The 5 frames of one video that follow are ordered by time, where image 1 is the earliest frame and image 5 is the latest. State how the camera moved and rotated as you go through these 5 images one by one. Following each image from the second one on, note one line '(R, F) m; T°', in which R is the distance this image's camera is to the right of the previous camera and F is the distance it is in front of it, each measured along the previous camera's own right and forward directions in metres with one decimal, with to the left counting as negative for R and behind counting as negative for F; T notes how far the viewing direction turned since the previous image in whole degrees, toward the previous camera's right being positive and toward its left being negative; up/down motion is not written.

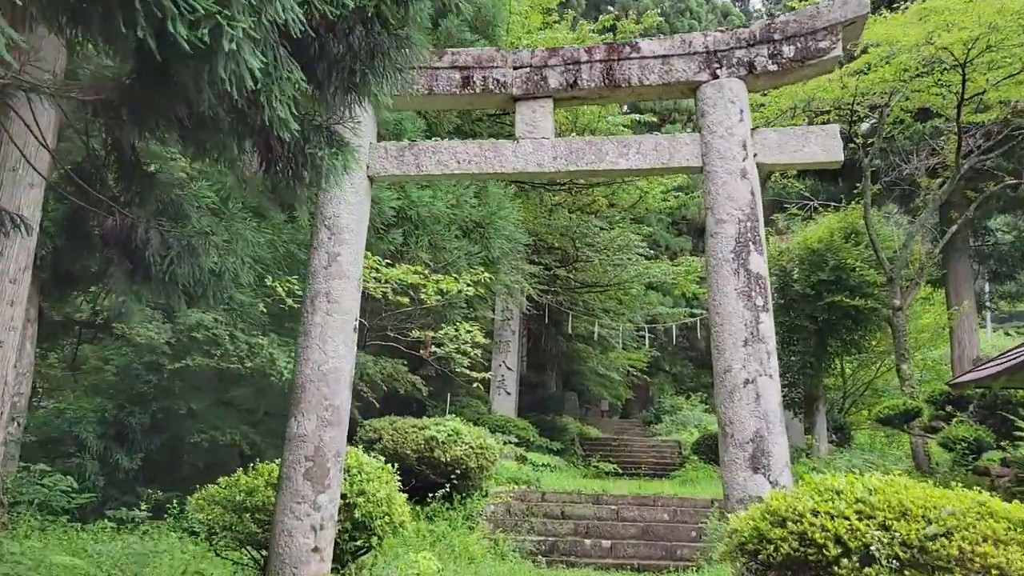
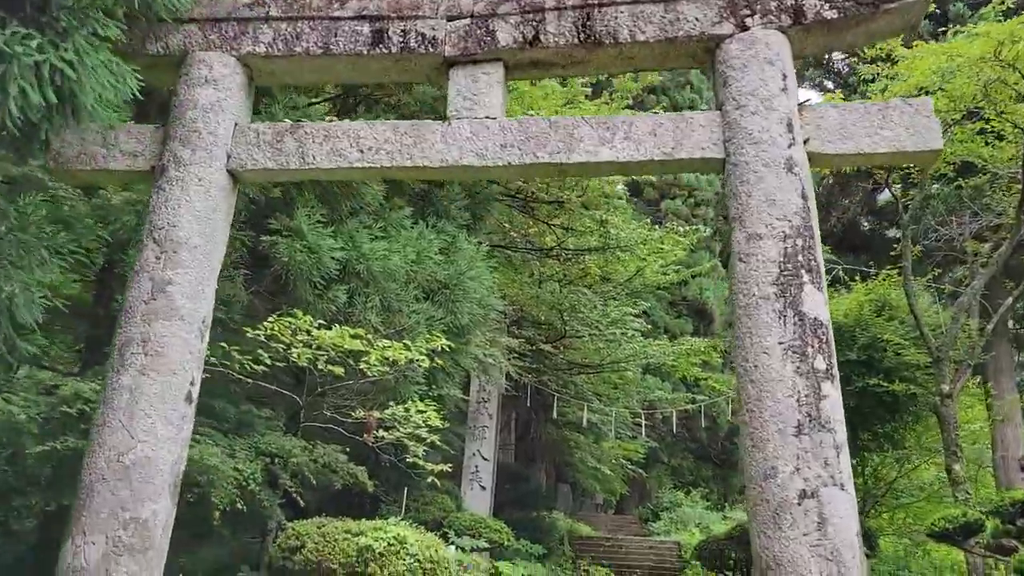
(+0.2, +1.2) m; 0°
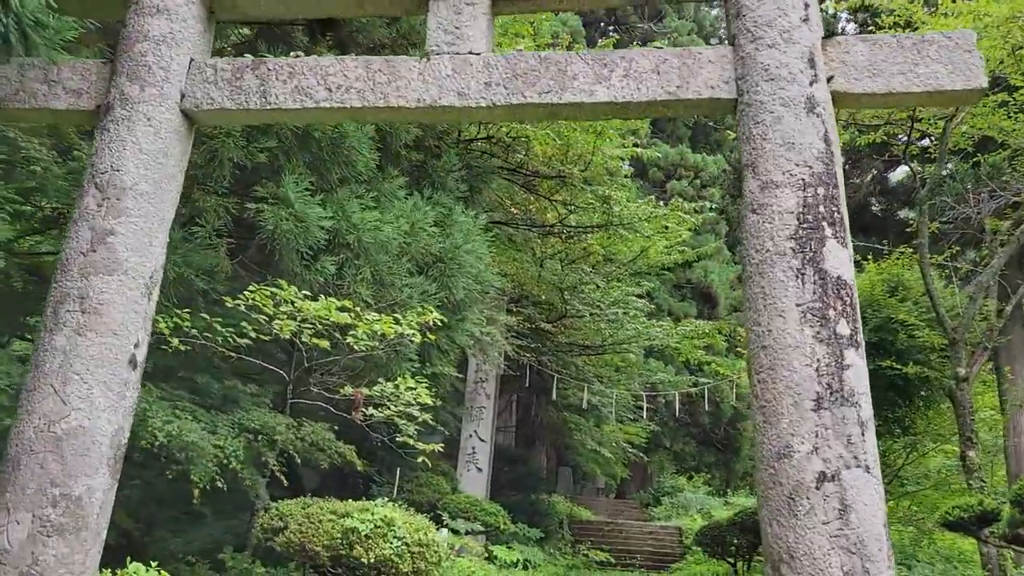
(0.0, +0.2) m; 0°
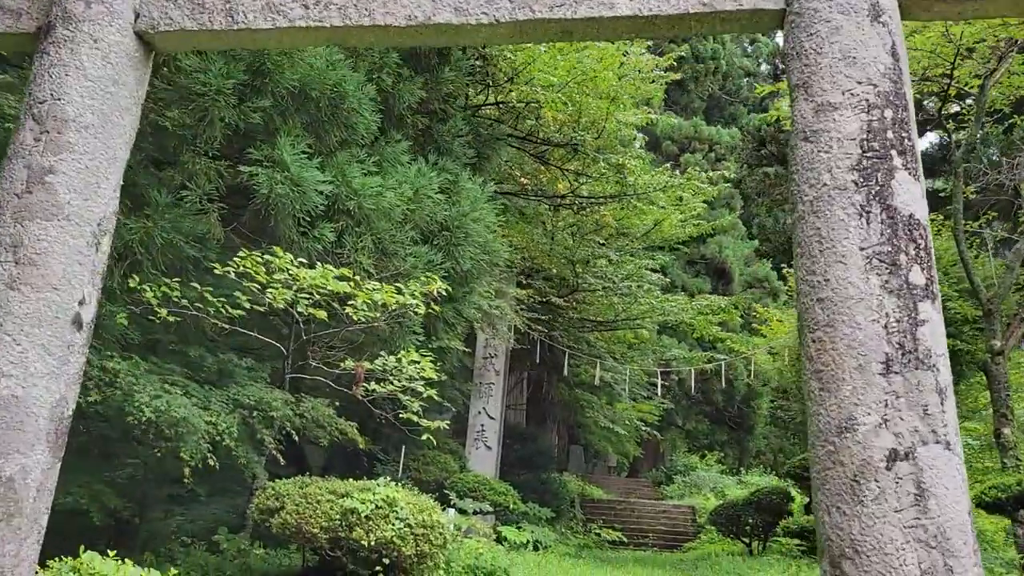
(0.0, +0.3) m; -1°
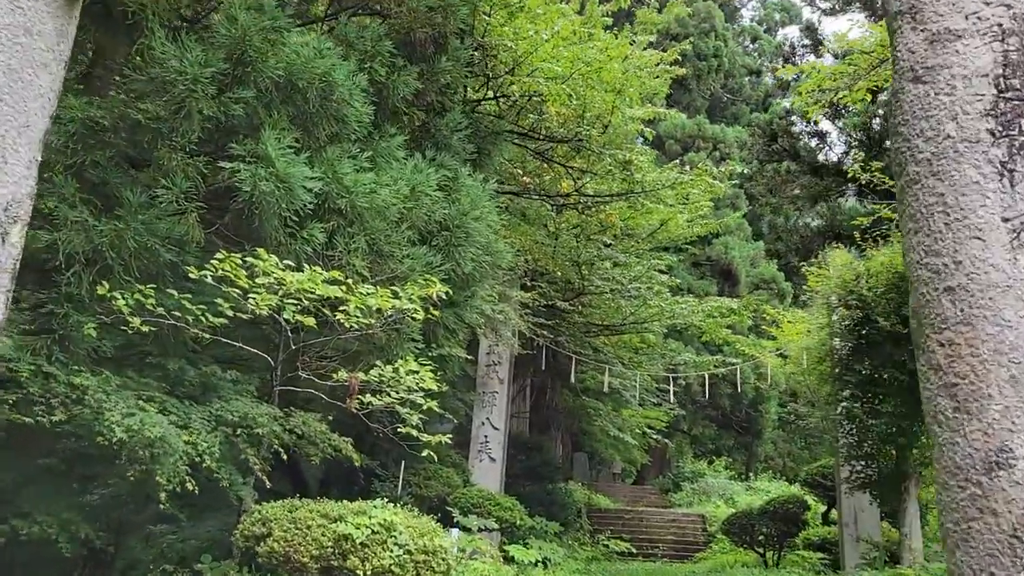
(0.0, +0.4) m; 0°
